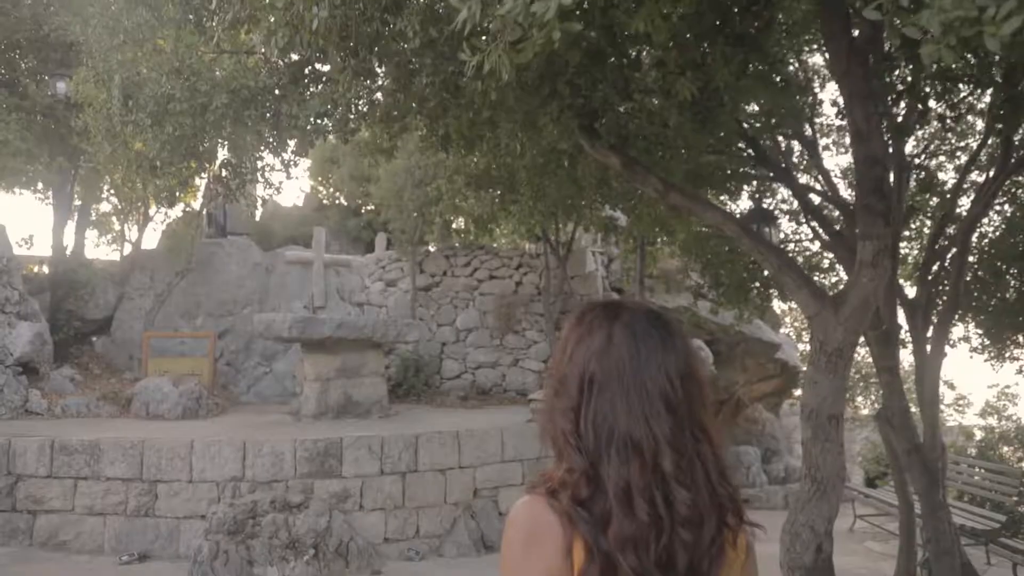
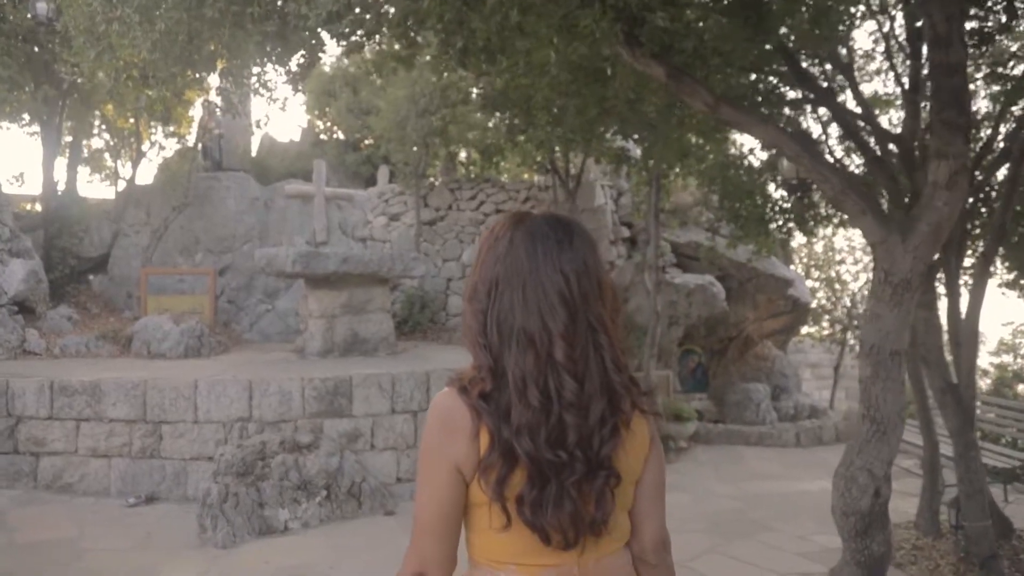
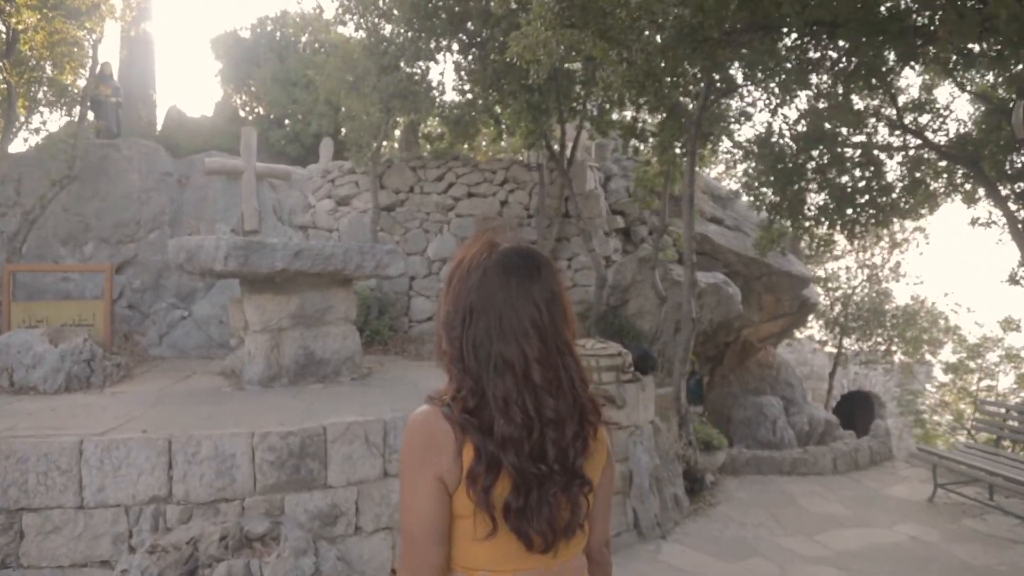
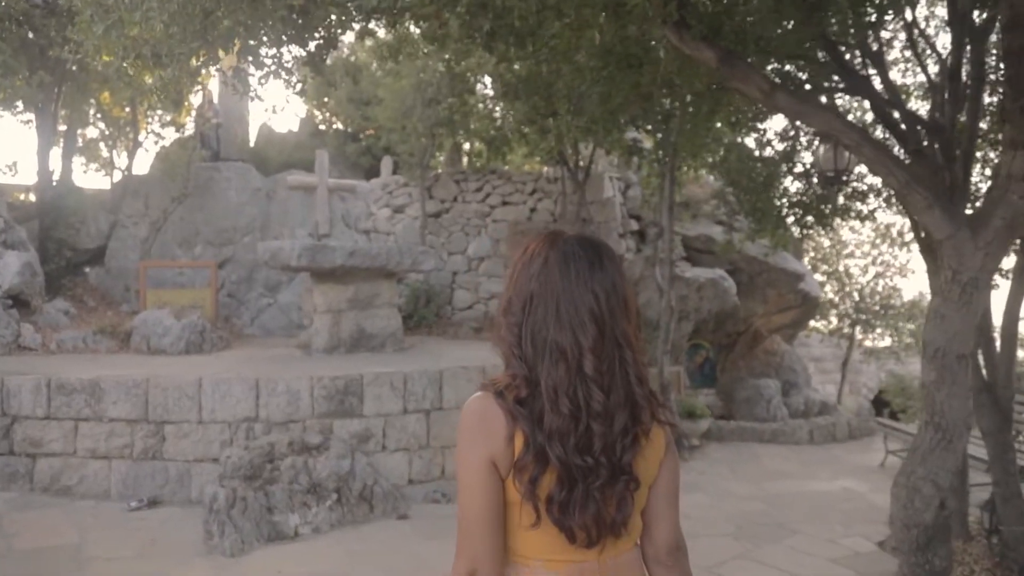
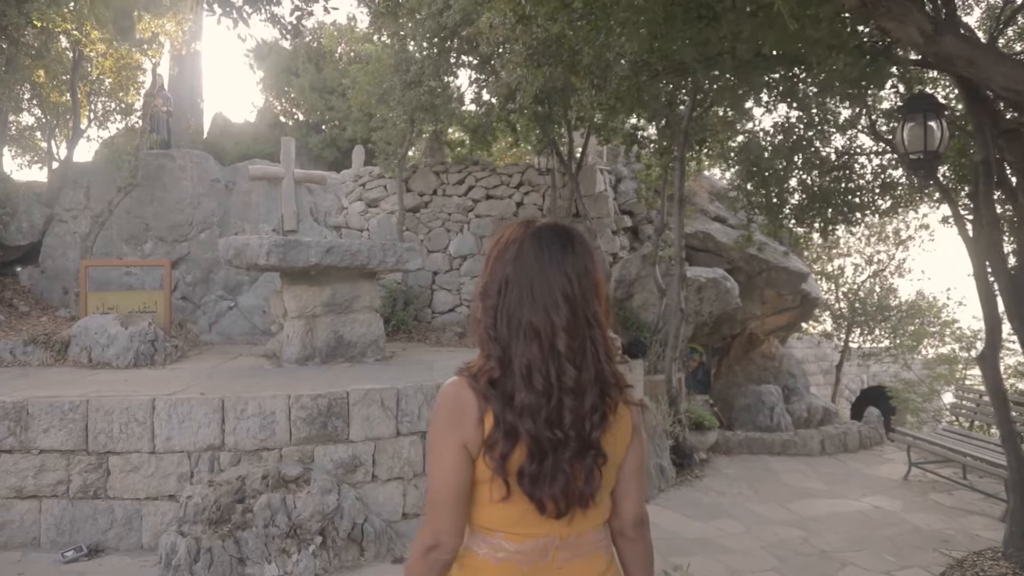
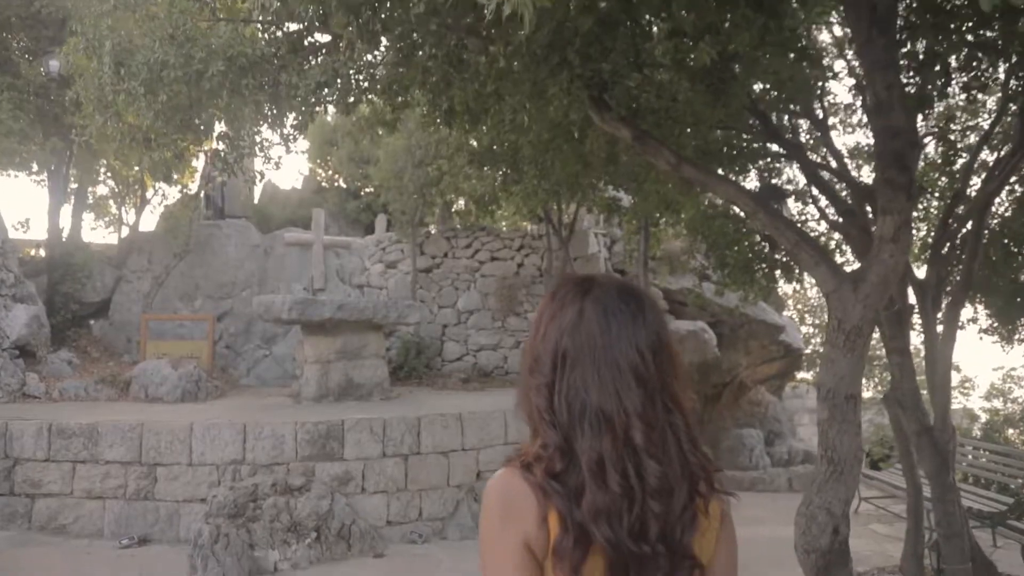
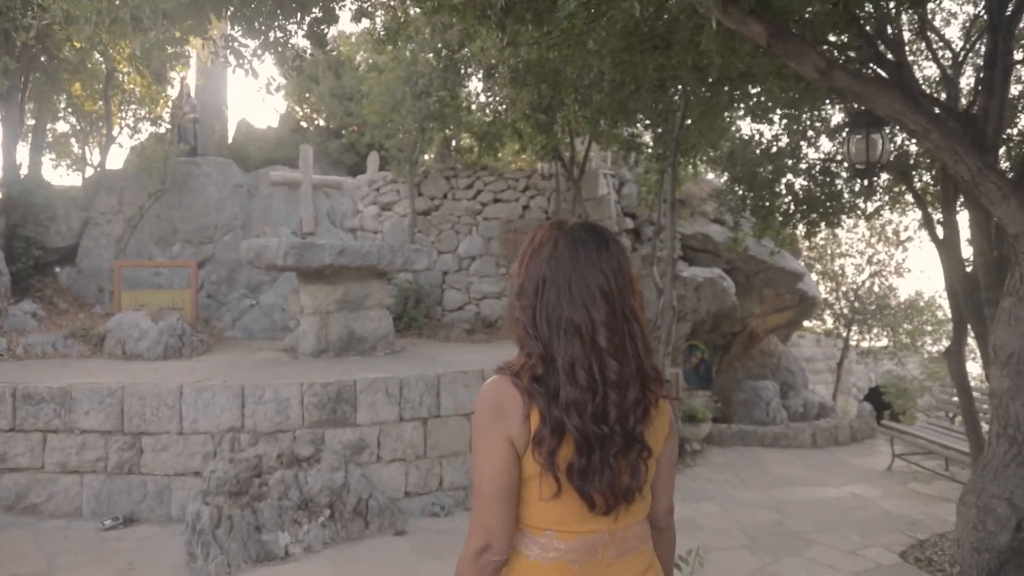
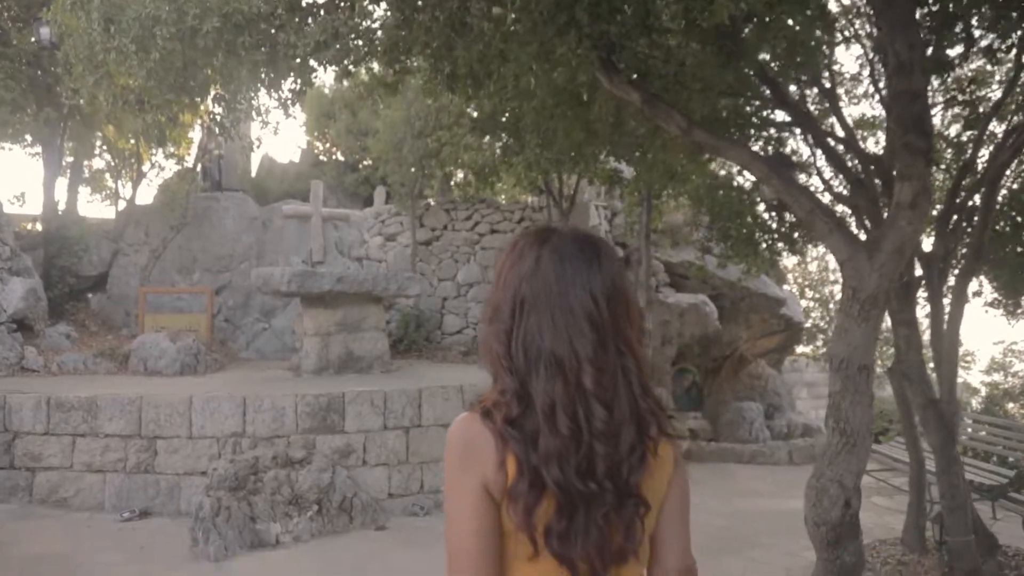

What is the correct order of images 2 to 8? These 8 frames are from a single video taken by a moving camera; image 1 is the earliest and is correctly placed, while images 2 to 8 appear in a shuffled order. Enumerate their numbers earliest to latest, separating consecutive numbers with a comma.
6, 8, 2, 4, 7, 5, 3
